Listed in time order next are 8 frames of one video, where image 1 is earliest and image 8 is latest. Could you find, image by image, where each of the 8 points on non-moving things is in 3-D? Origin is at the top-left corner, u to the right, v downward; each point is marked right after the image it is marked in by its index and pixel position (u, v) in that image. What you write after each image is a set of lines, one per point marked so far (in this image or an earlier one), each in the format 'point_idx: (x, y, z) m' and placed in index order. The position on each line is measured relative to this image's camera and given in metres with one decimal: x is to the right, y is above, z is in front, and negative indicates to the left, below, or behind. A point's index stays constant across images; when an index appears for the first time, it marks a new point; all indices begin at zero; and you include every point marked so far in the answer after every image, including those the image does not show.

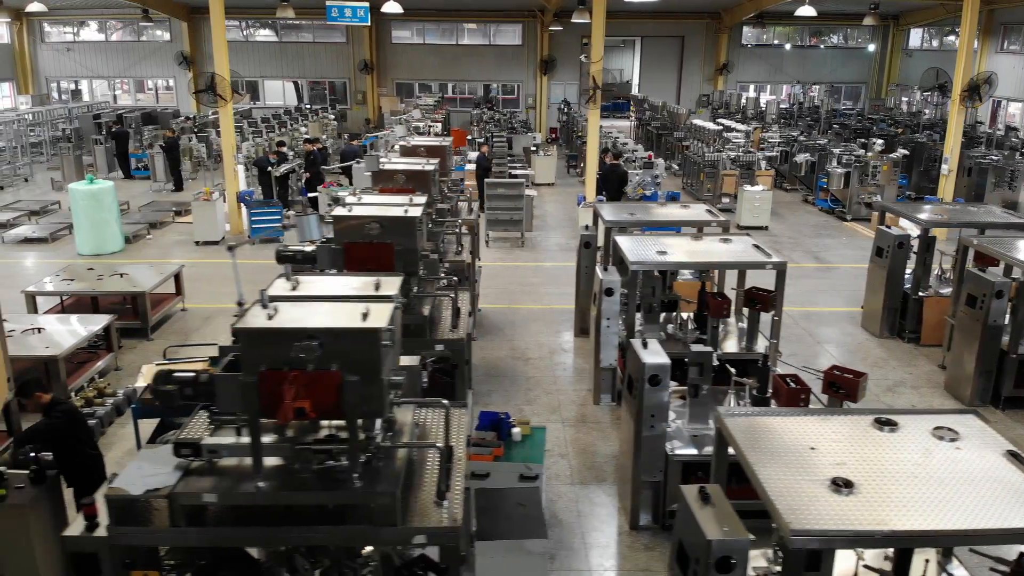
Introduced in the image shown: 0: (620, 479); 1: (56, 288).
0: (+0.6, -1.0, +5.1) m
1: (-3.5, 0.0, +7.4) m
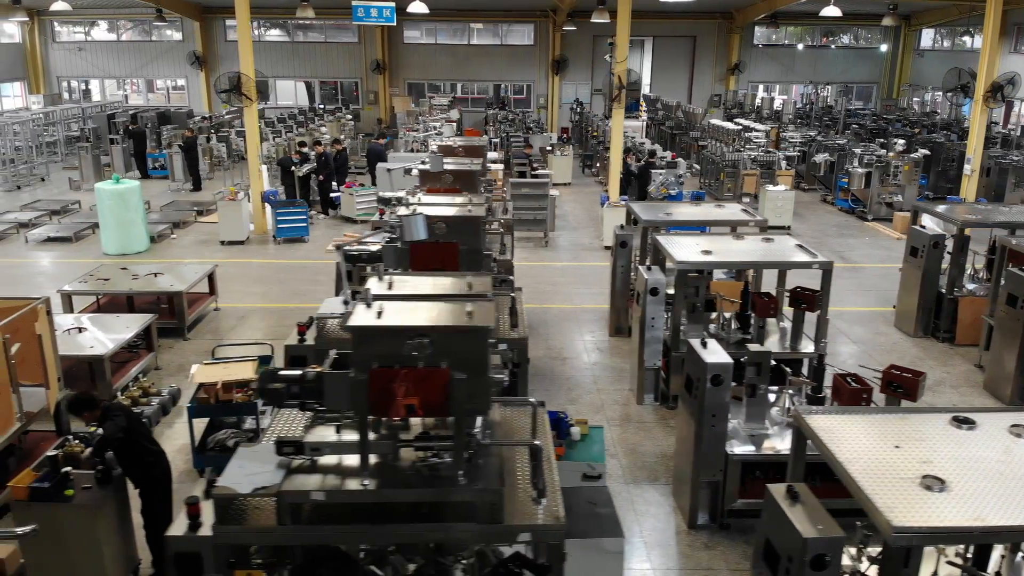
0: (+0.9, -1.0, +5.1) m
1: (-3.2, 0.0, +7.4) m
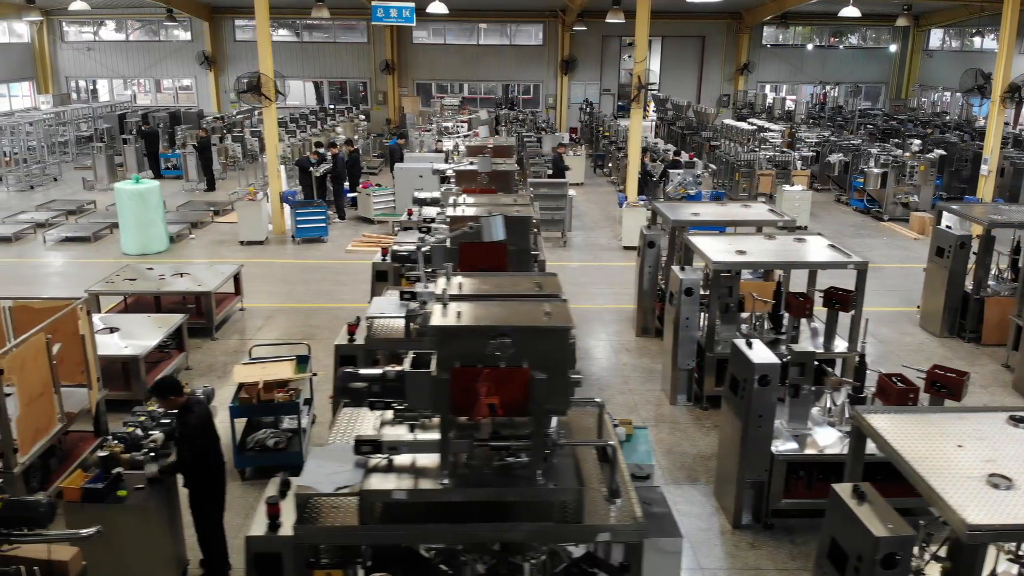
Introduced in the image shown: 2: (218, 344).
0: (+1.1, -1.0, +5.1) m
1: (-3.0, 0.0, +7.4) m
2: (-2.2, -0.4, +7.4) m
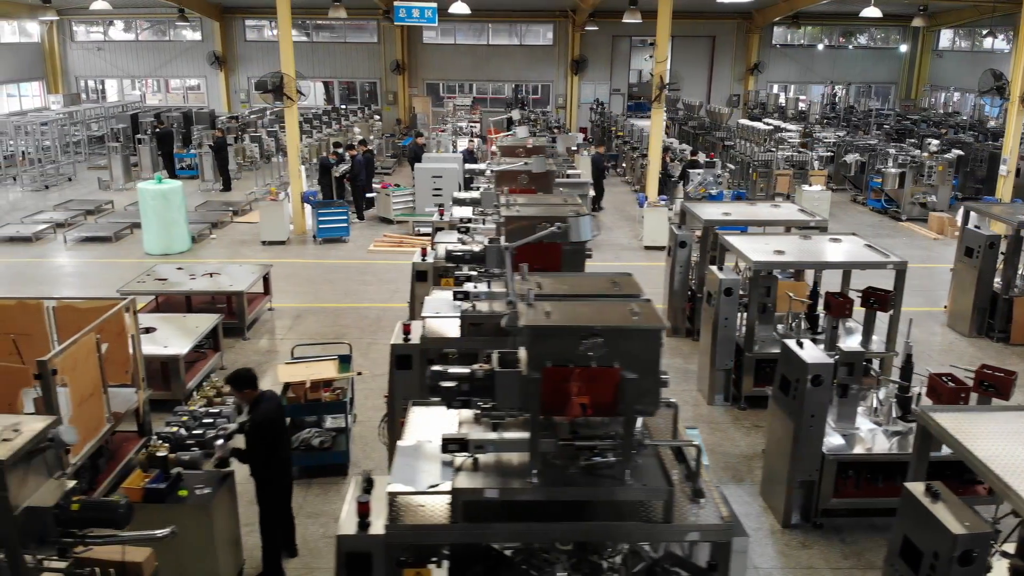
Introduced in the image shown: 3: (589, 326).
0: (+1.3, -1.0, +5.1) m
1: (-2.7, 0.0, +7.4) m
2: (-2.0, -0.4, +7.4) m
3: (+0.2, -0.1, +2.6) m
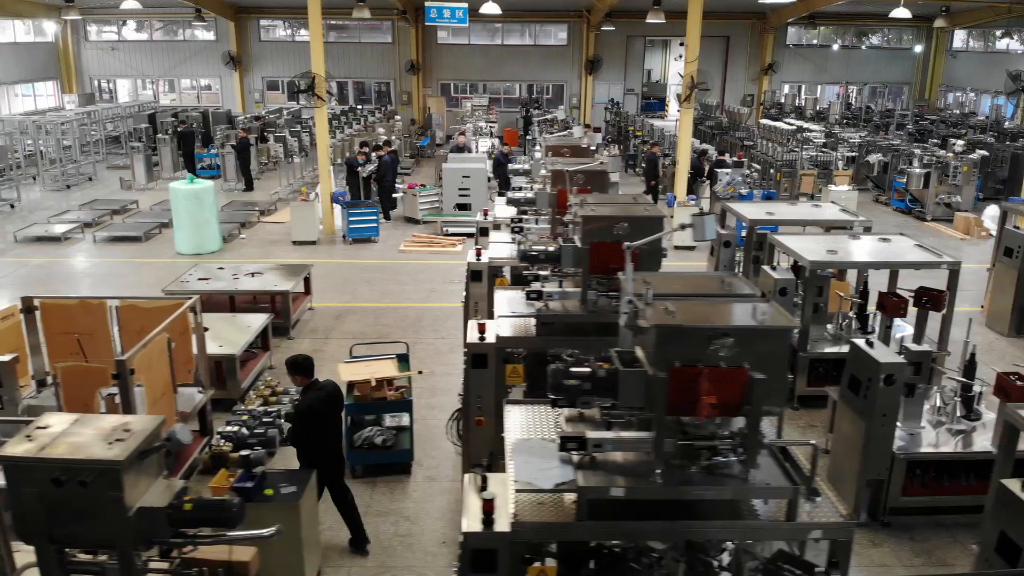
0: (+1.7, -1.0, +5.1) m
1: (-2.4, 0.0, +7.4) m
2: (-1.7, -0.4, +7.4) m
3: (+0.6, -0.1, +2.7) m
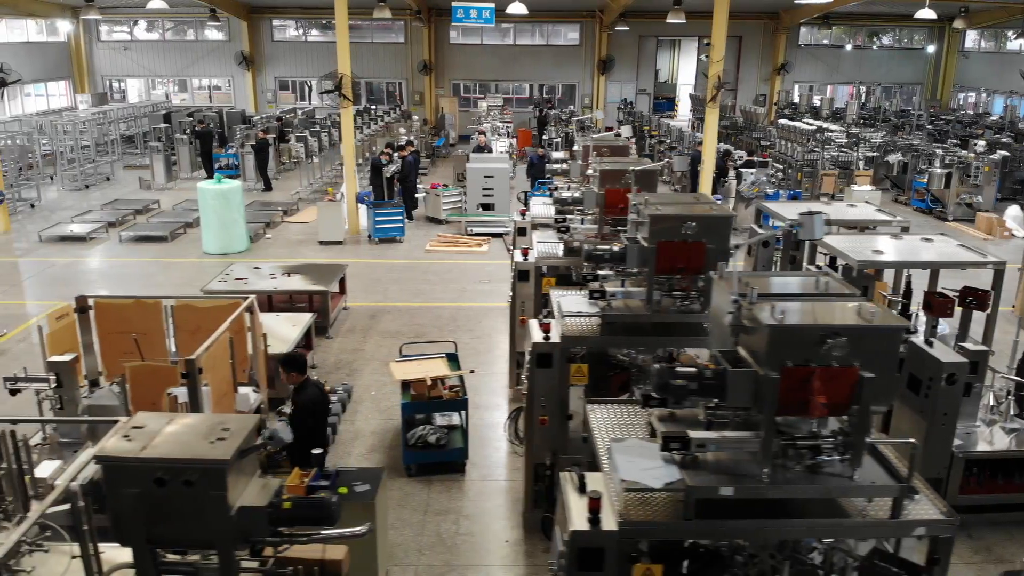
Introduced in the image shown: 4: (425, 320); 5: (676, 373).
0: (+2.0, -1.0, +5.1) m
1: (-2.1, 0.0, +7.4) m
2: (-1.4, -0.4, +7.4) m
3: (+0.9, -0.1, +2.7) m
4: (-0.7, -0.3, +8.1) m
5: (+0.5, -0.2, +2.8) m
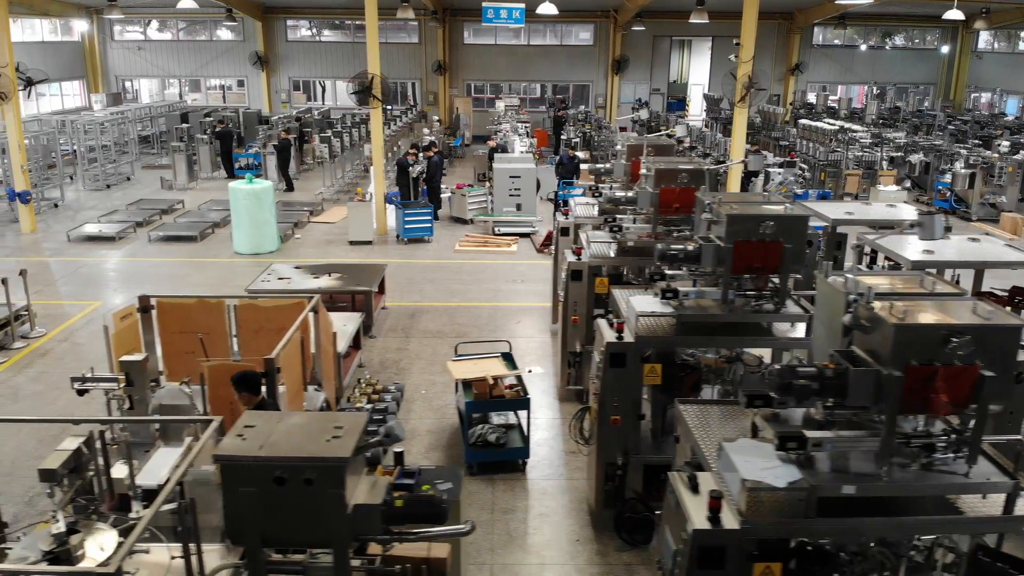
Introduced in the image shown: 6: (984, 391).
0: (+2.3, -1.0, +5.1) m
1: (-1.8, 0.0, +7.4) m
2: (-1.0, -0.4, +7.4) m
3: (+1.2, -0.1, +2.7) m
4: (-0.4, -0.3, +8.1) m
5: (+0.8, -0.2, +2.8) m
6: (+1.3, -0.3, +2.7) m
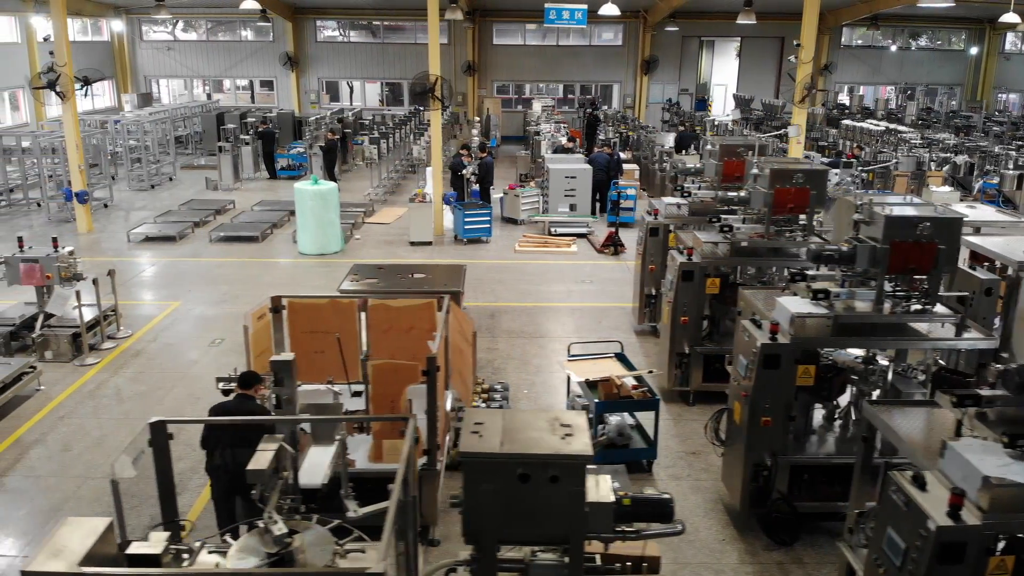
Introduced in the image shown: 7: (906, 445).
0: (+3.0, -1.0, +5.2) m
1: (-1.1, 0.0, +7.5) m
2: (-0.3, -0.4, +7.5) m
3: (+2.0, -0.1, +2.8) m
4: (+0.3, -0.3, +8.2) m
5: (+1.6, -0.3, +2.9) m
6: (+2.1, -0.3, +2.8) m
7: (+1.4, -0.5, +3.4) m
